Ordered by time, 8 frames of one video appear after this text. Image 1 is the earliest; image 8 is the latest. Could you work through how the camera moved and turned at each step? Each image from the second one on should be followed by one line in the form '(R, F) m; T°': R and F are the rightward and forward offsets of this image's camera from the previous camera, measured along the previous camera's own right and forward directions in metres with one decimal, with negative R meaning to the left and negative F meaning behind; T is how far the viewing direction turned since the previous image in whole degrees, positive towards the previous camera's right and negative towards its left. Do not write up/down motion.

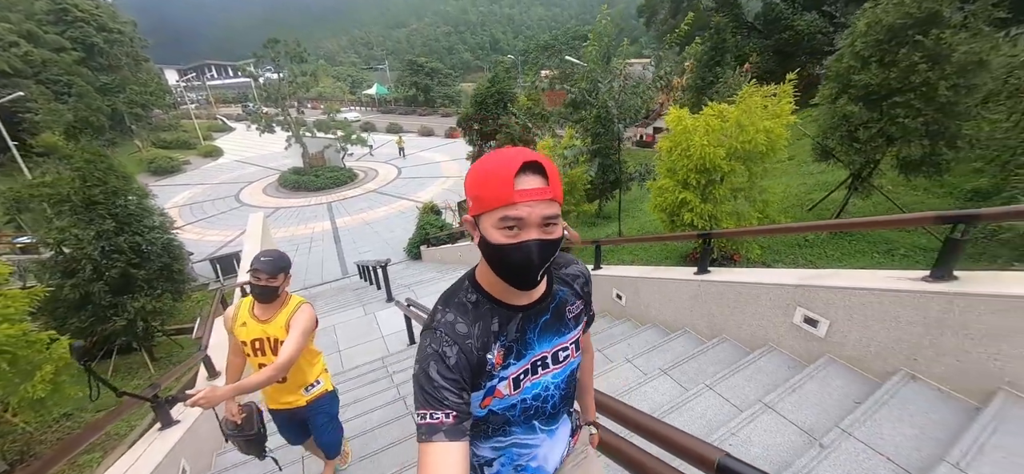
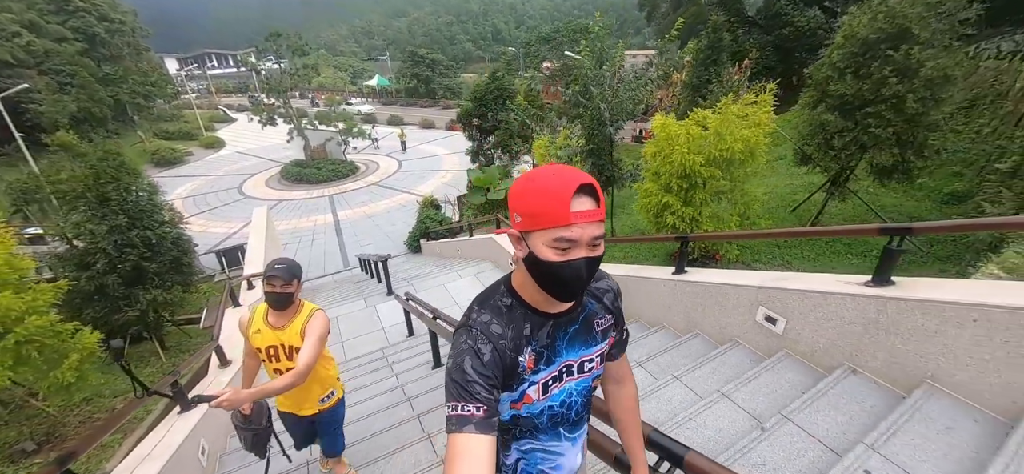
(+0.1, -0.3) m; 0°
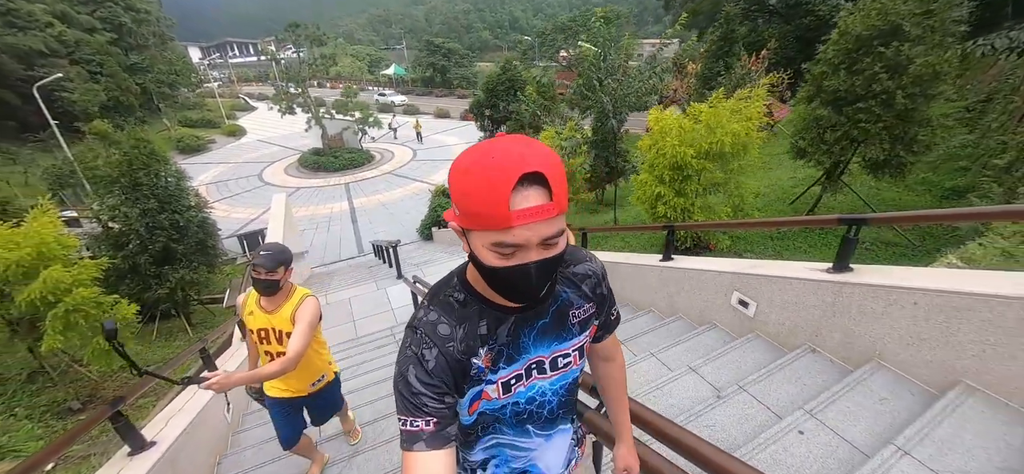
(+0.2, -0.3) m; -2°
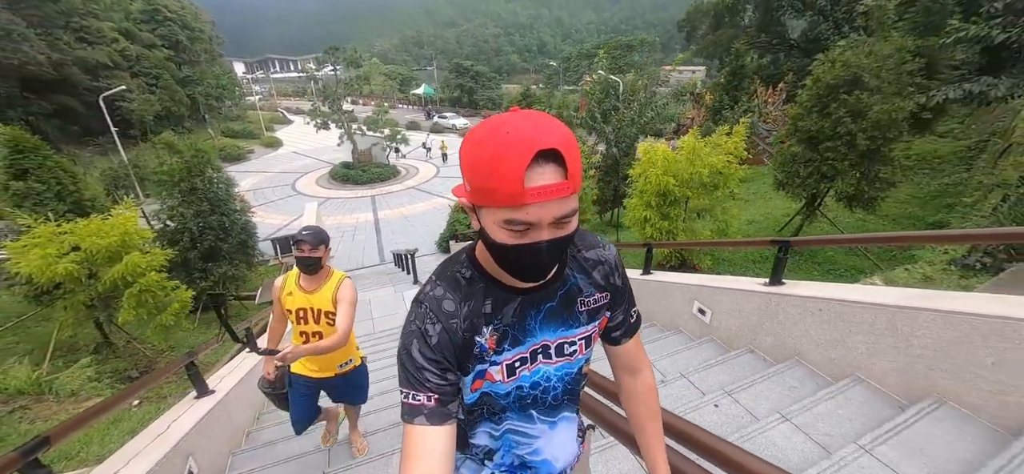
(+0.2, -0.6) m; -3°
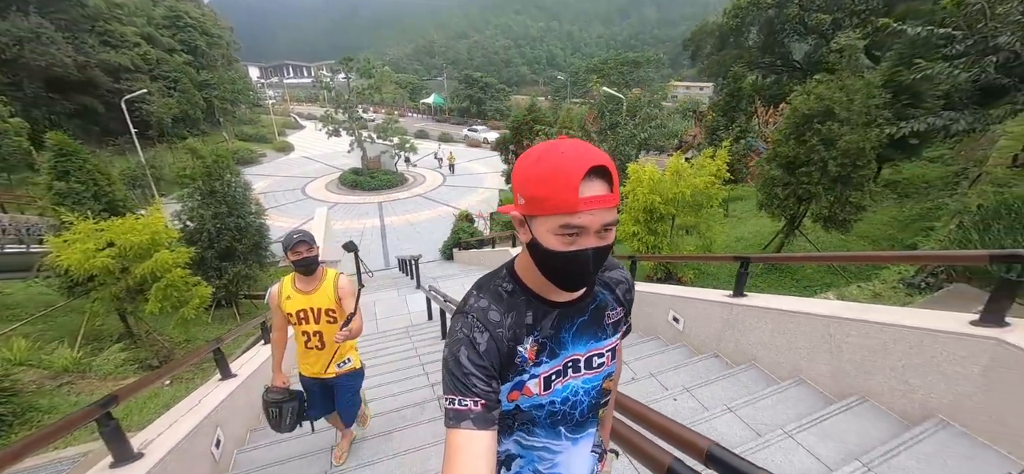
(+0.1, -0.4) m; -1°
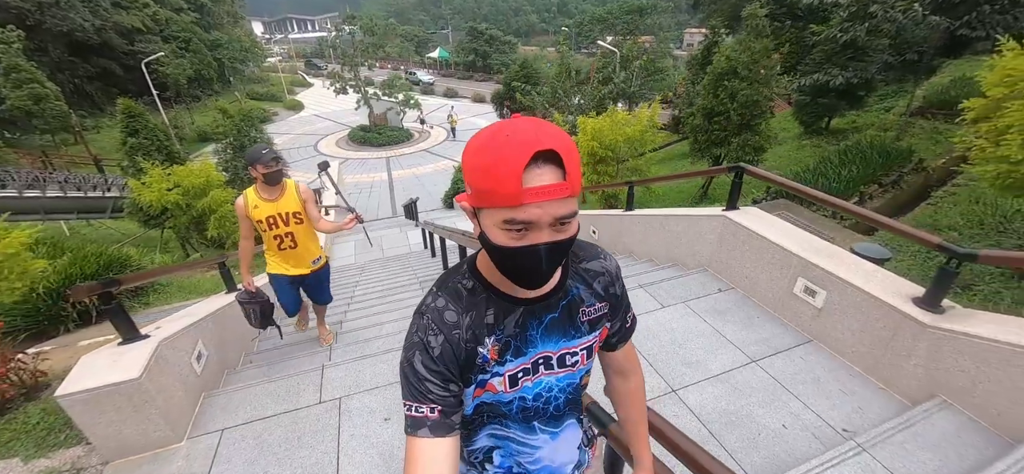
(+0.7, -1.5) m; -2°
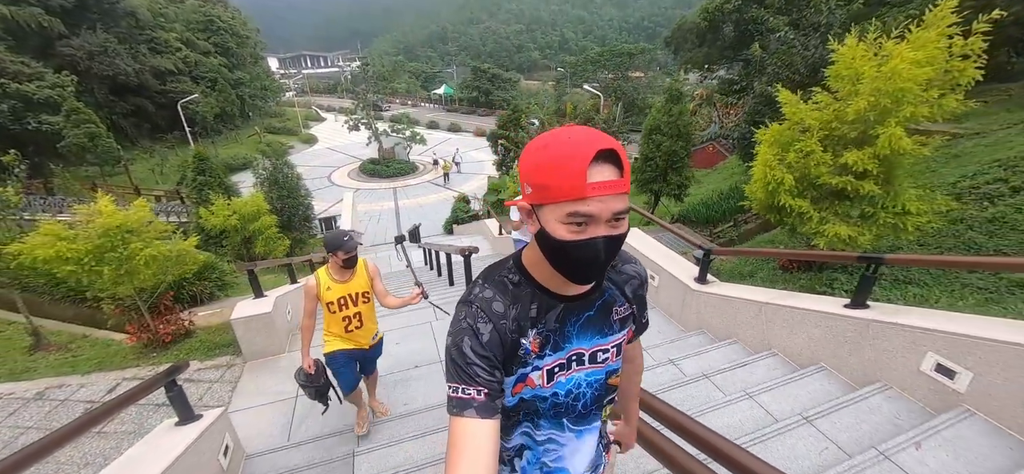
(+0.5, -1.9) m; -1°
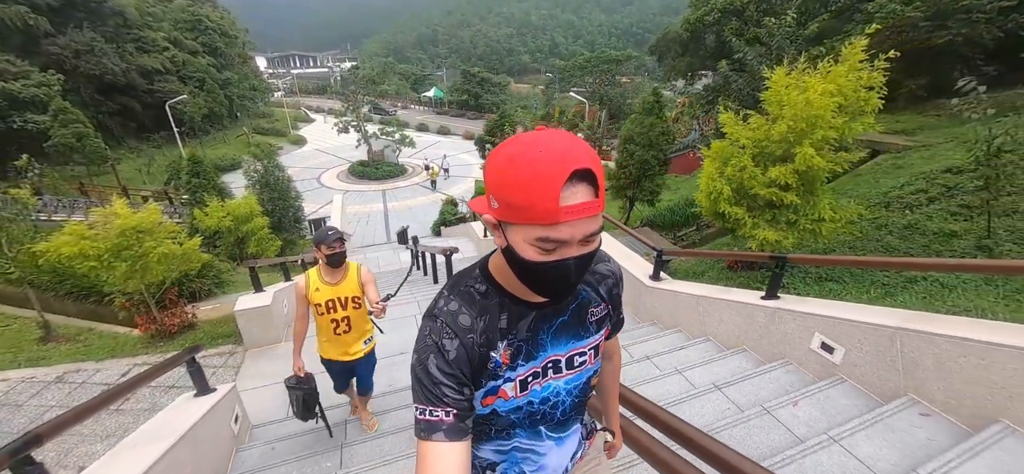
(+0.2, -0.5) m; +1°
